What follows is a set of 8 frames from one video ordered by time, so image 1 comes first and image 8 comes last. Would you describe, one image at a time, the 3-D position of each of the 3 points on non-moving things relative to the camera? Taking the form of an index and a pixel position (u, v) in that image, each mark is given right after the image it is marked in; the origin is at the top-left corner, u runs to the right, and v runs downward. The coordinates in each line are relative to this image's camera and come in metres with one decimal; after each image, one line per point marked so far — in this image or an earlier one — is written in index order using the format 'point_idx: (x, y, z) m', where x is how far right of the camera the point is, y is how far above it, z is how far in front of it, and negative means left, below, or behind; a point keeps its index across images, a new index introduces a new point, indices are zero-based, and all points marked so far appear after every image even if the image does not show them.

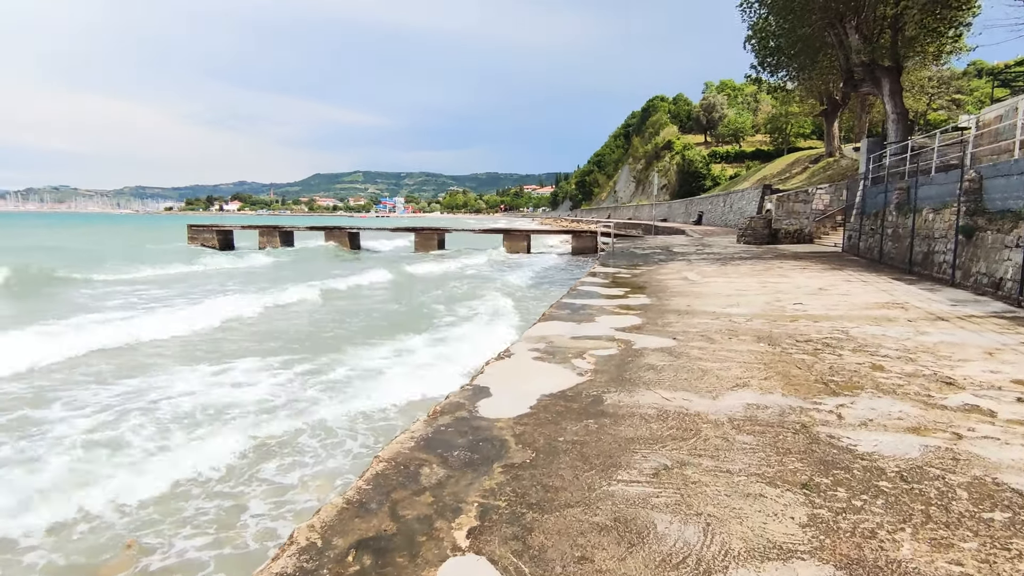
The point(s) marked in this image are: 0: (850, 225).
0: (+8.3, +1.6, +14.2) m
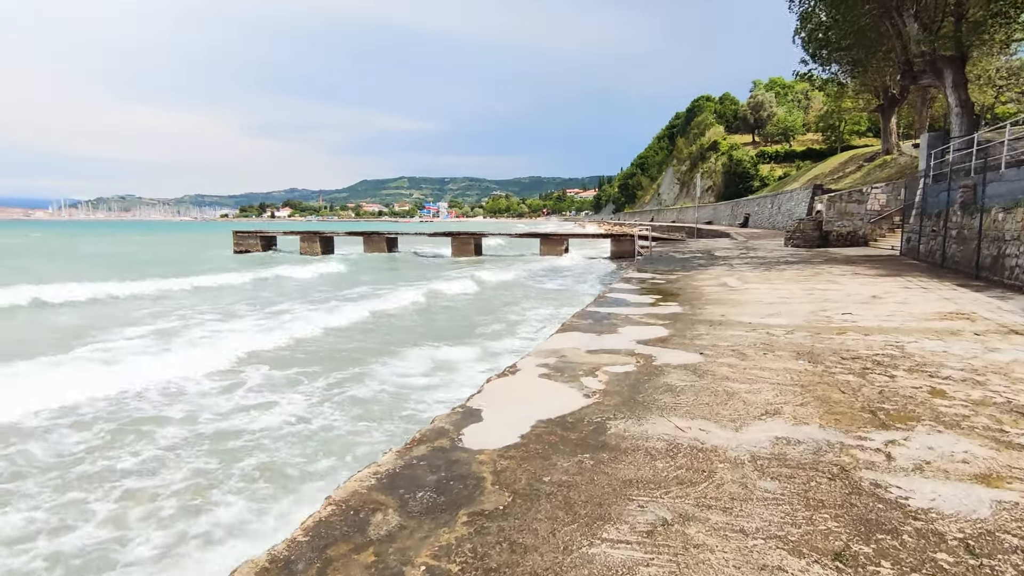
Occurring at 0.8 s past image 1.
0: (+9.1, +1.4, +13.2) m
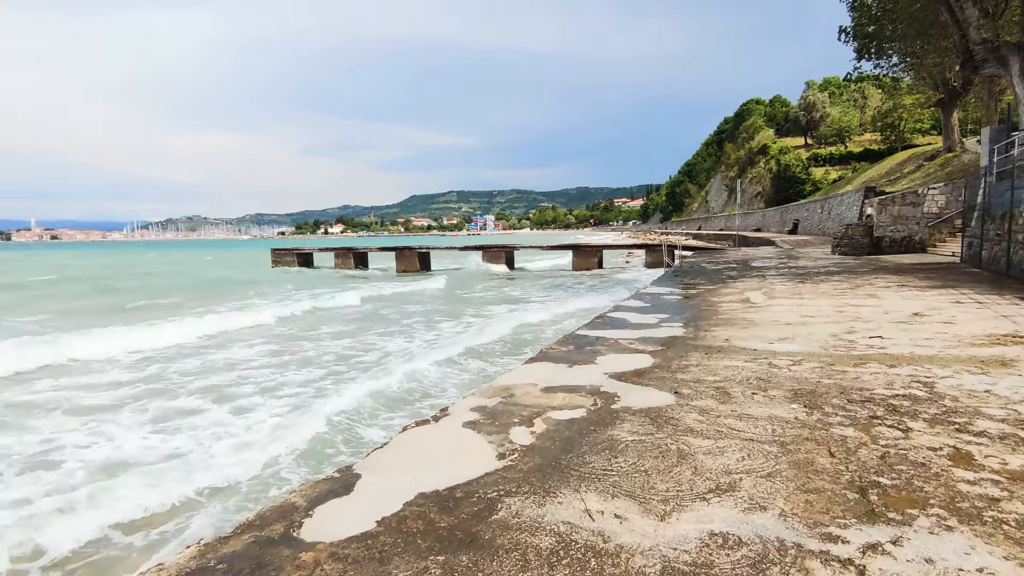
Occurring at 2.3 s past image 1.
0: (+9.4, +1.2, +11.9) m
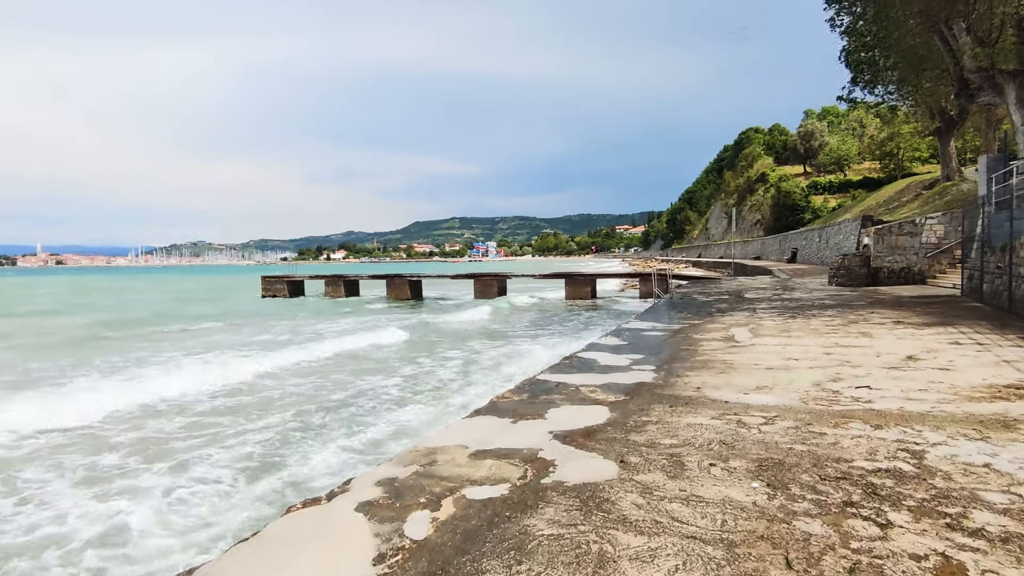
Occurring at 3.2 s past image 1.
0: (+9.1, +0.5, +11.4) m
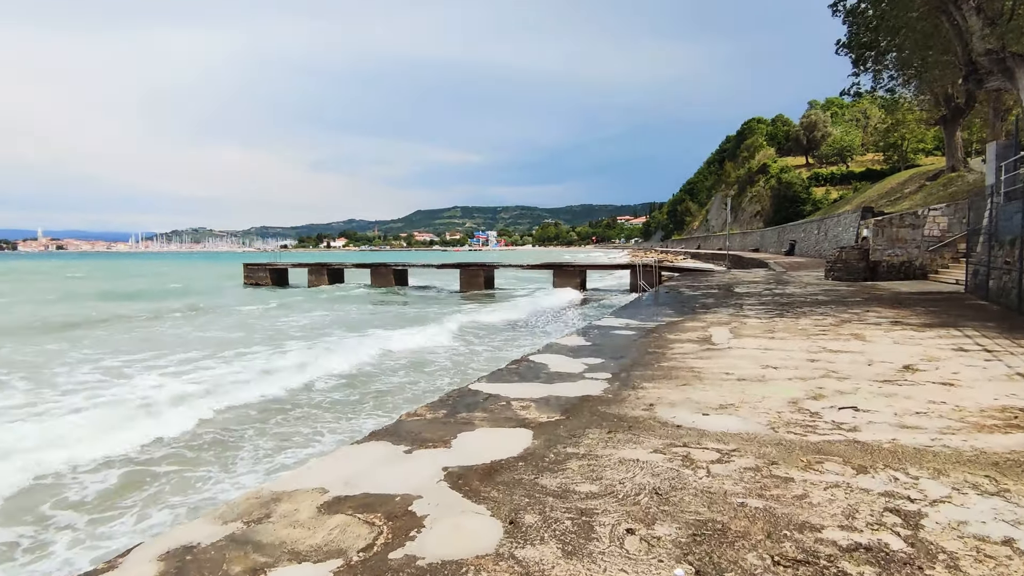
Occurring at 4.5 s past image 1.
0: (+8.5, +0.6, +10.7) m
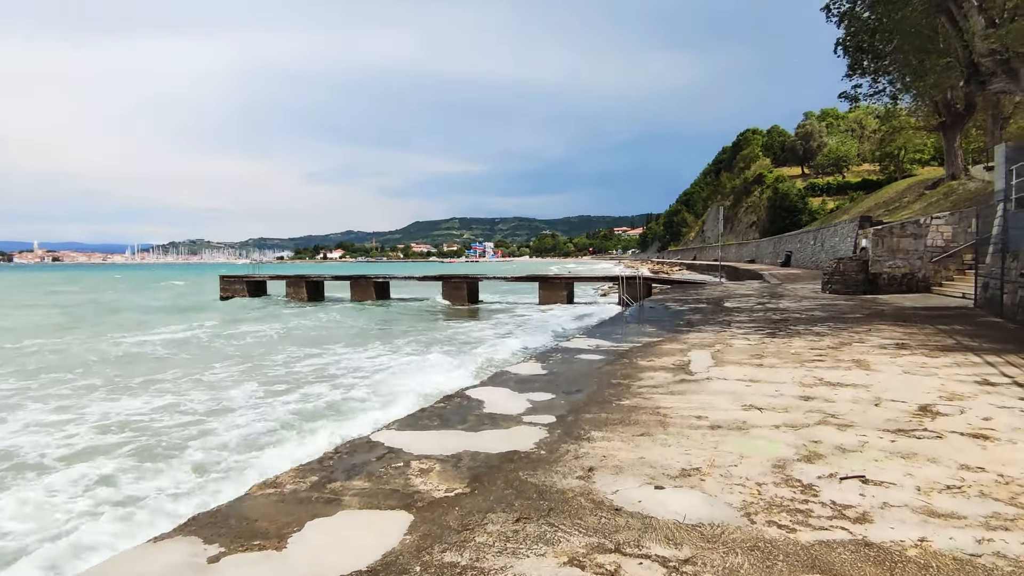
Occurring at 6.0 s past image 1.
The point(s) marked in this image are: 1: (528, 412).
0: (+8.0, +0.4, +9.8) m
1: (+0.1, -0.8, +4.0) m
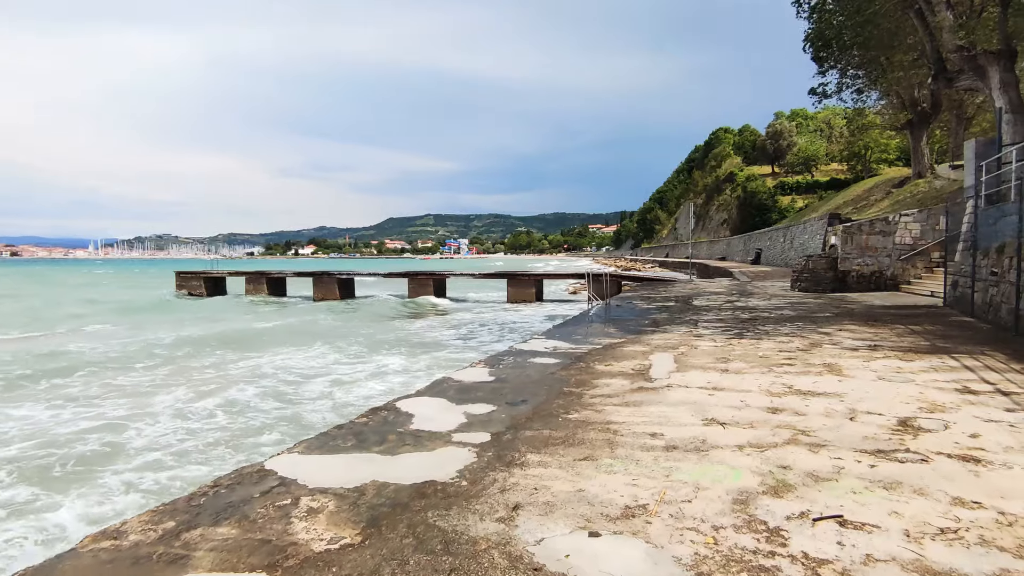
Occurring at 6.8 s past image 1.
0: (+7.3, +0.4, +9.6) m
1: (-0.3, -0.8, +3.5) m
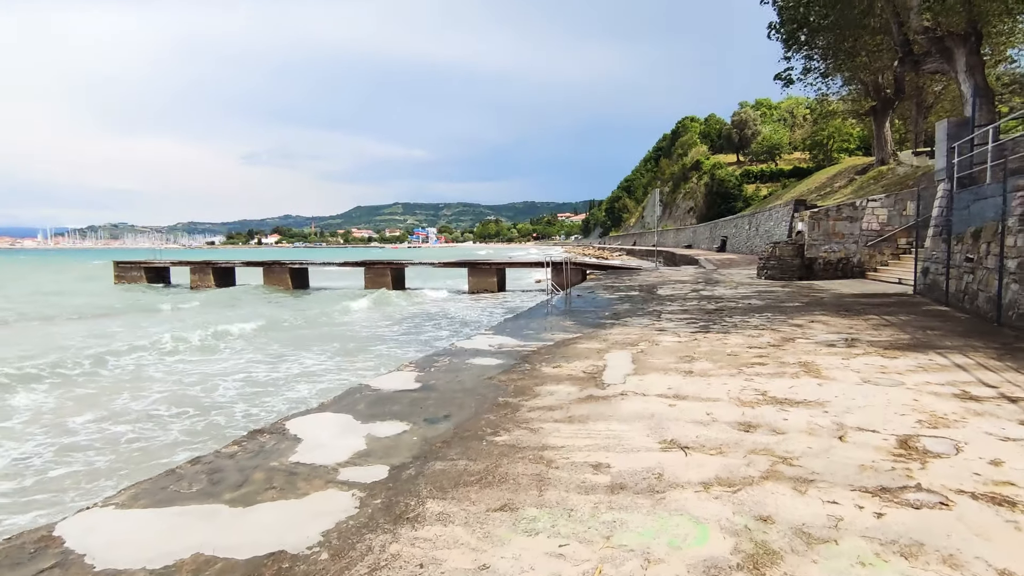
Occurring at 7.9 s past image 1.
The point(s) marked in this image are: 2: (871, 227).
0: (+6.6, +0.6, +9.2) m
1: (-0.7, -0.8, +2.7) m
2: (+7.7, +1.3, +12.4) m
